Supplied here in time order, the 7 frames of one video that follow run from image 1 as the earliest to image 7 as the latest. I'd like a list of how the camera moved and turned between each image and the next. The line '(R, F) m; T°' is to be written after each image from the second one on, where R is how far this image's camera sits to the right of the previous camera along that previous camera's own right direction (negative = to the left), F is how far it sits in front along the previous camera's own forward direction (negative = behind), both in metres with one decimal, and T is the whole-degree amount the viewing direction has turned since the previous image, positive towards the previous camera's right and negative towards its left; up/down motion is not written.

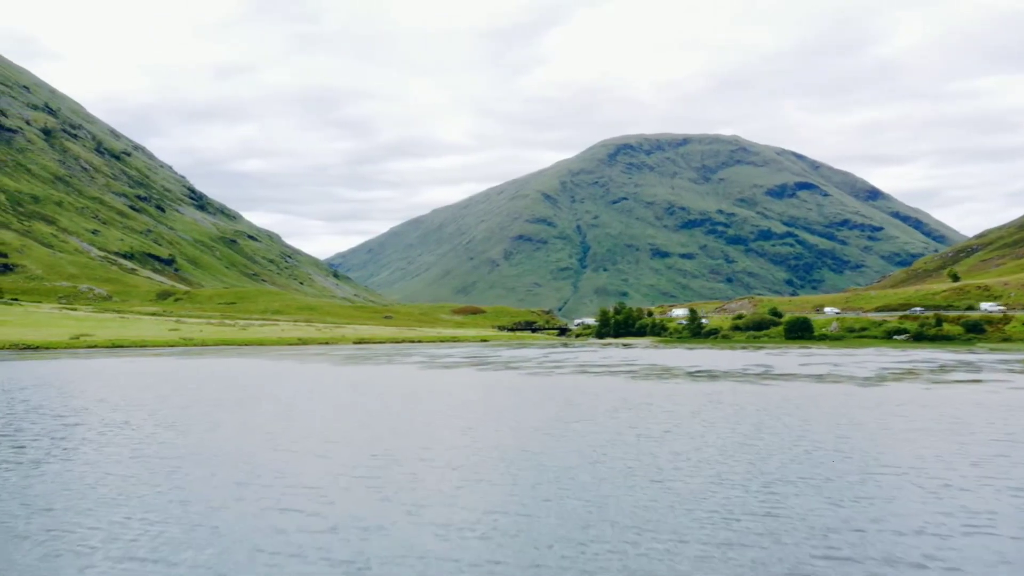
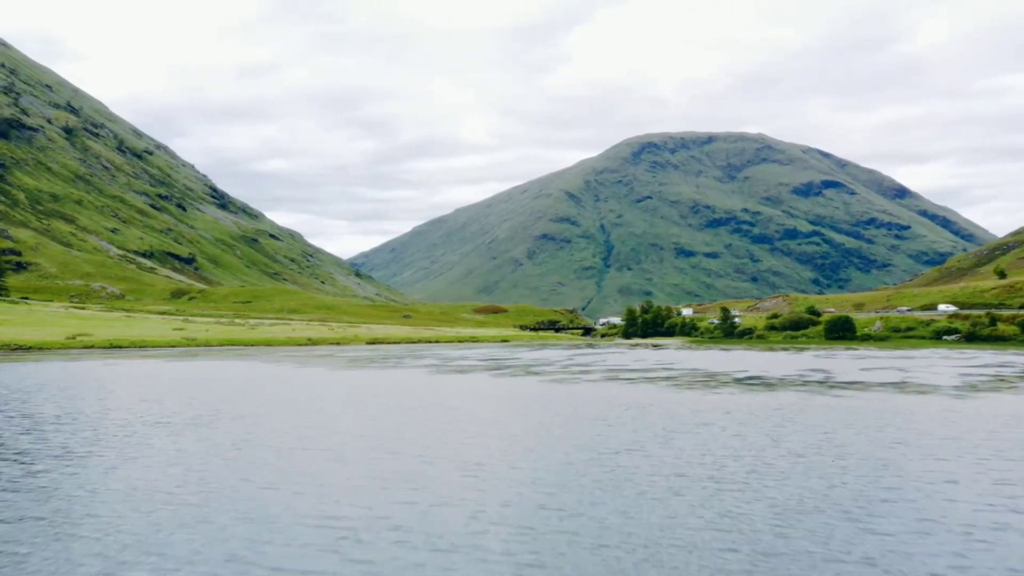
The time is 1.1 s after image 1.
(+0.1, +5.4) m; -2°
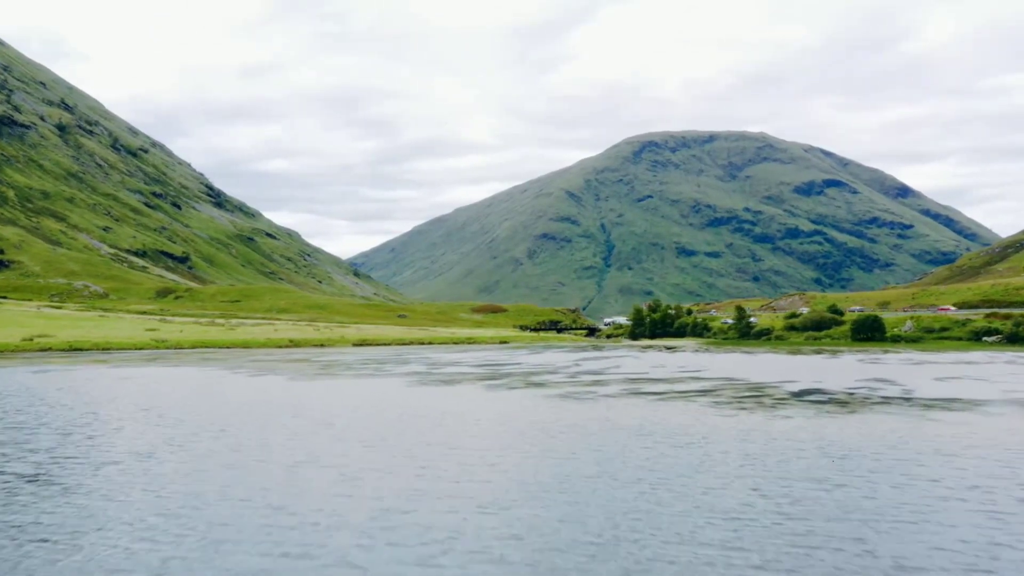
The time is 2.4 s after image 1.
(+0.1, +7.1) m; 0°
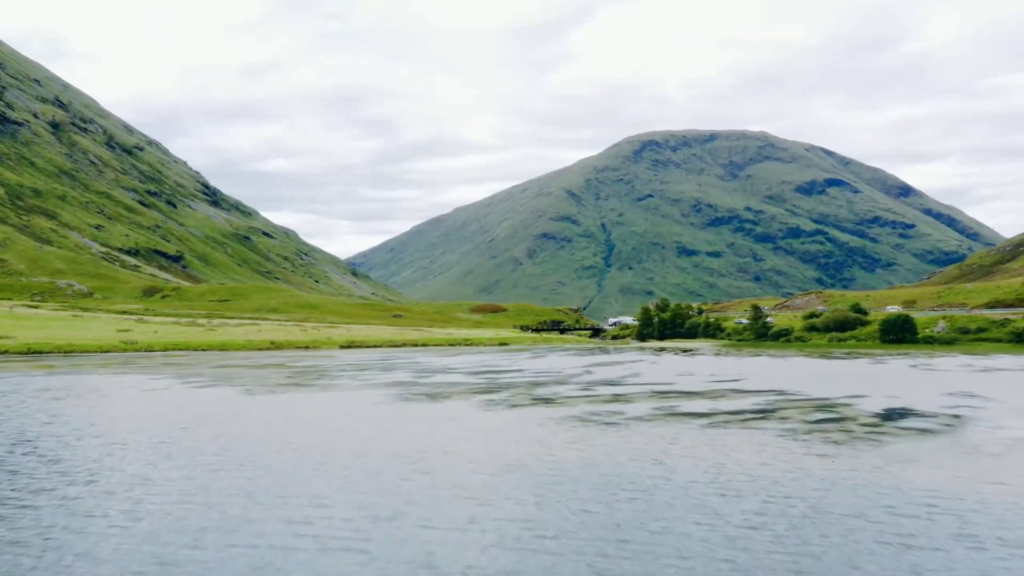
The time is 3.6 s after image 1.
(-0.1, +6.3) m; 0°
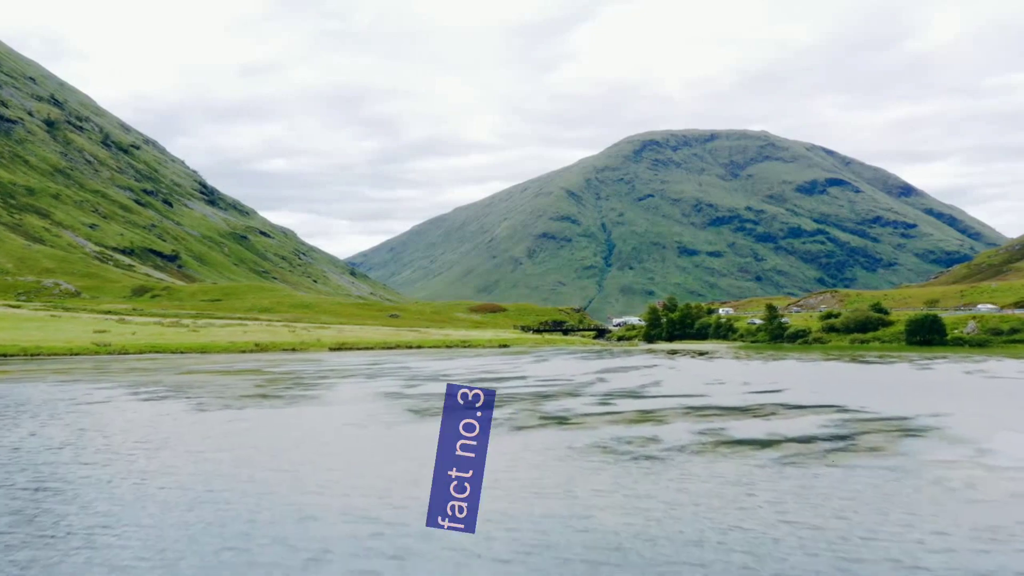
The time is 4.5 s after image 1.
(-0.1, +4.8) m; 0°
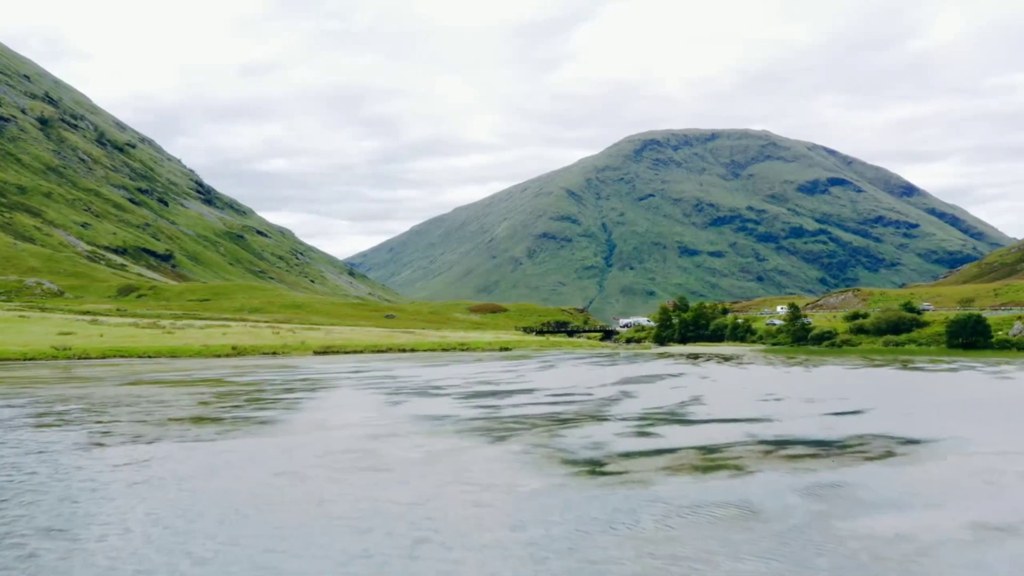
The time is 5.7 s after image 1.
(-0.2, +6.3) m; 0°
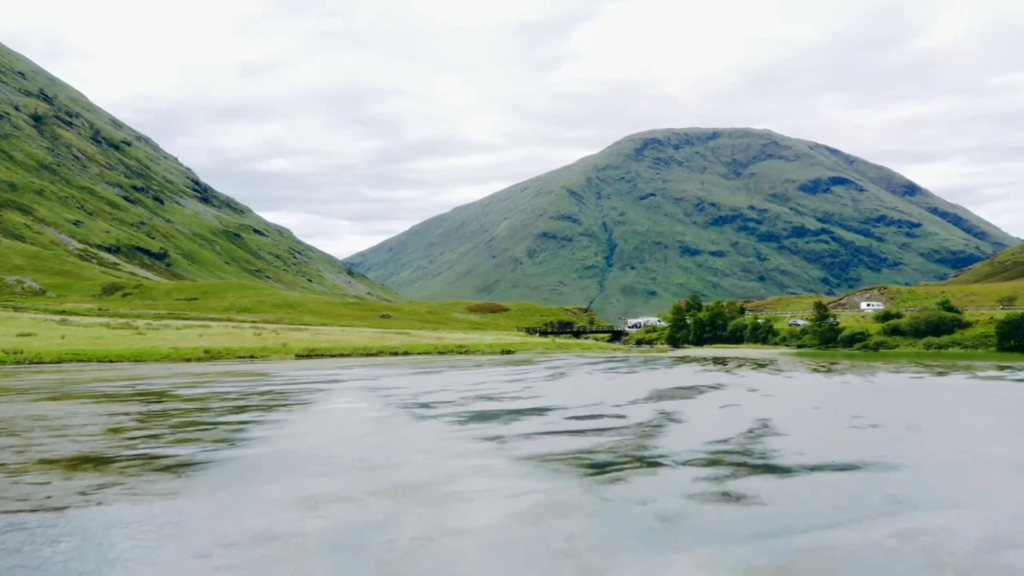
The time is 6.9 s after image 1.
(-0.3, +6.3) m; 0°
